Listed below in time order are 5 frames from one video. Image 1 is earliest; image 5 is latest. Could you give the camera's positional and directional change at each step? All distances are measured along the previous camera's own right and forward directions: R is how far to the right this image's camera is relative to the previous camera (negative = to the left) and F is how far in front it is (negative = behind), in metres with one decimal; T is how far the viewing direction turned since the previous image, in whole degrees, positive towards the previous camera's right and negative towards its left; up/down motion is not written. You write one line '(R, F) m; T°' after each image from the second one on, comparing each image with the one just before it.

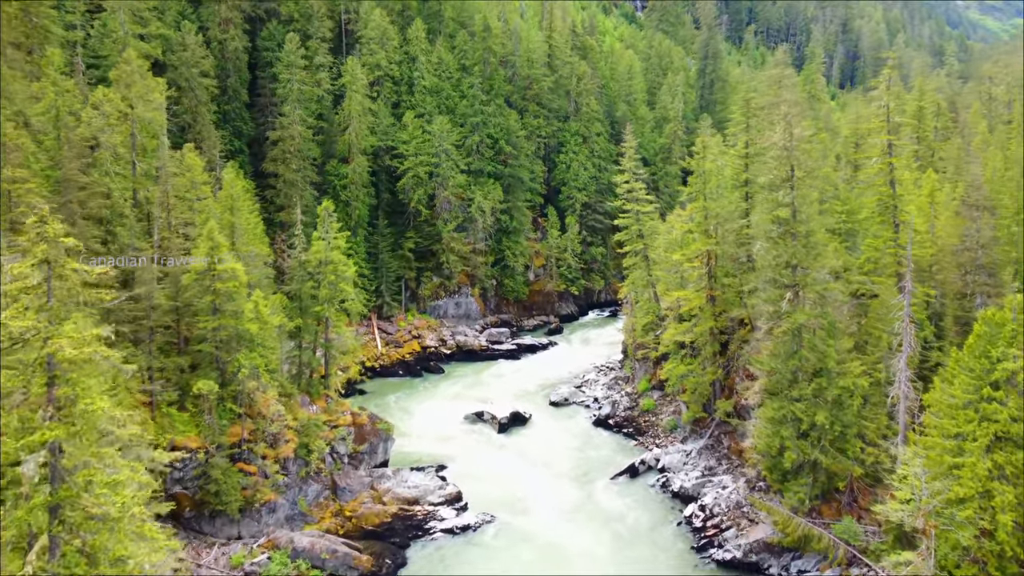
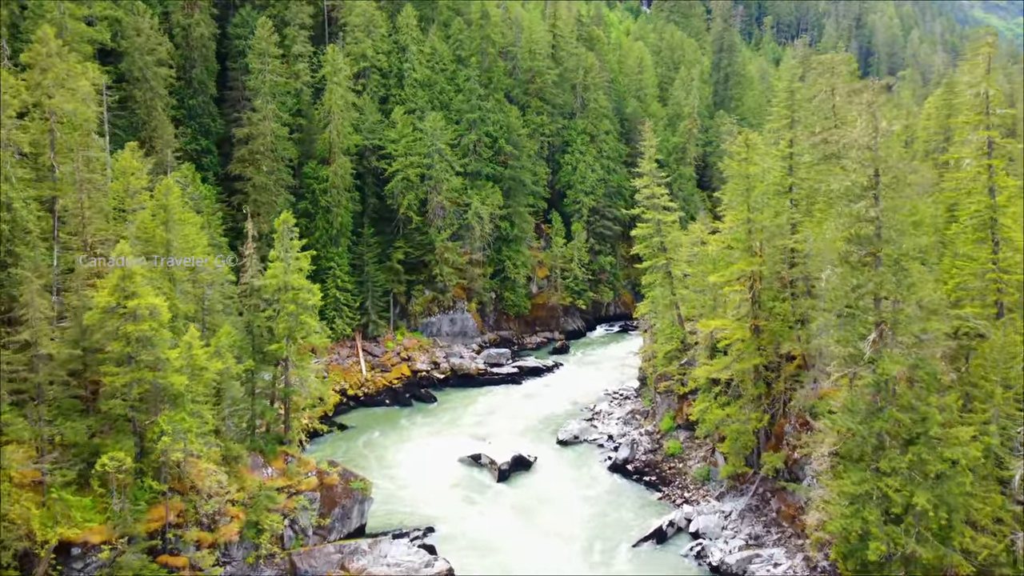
(-0.1, +5.3) m; 0°
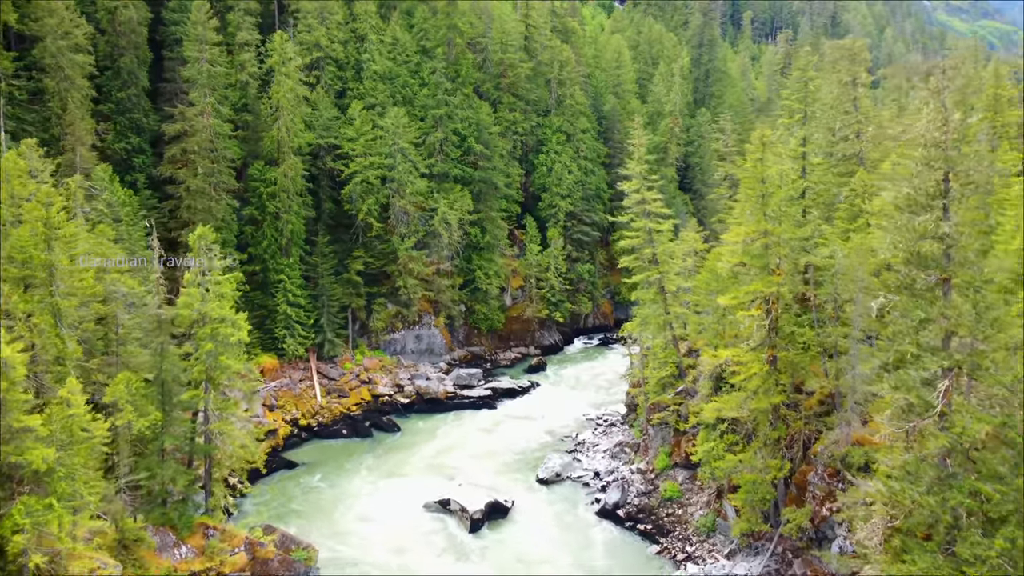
(-0.1, +4.1) m; +2°
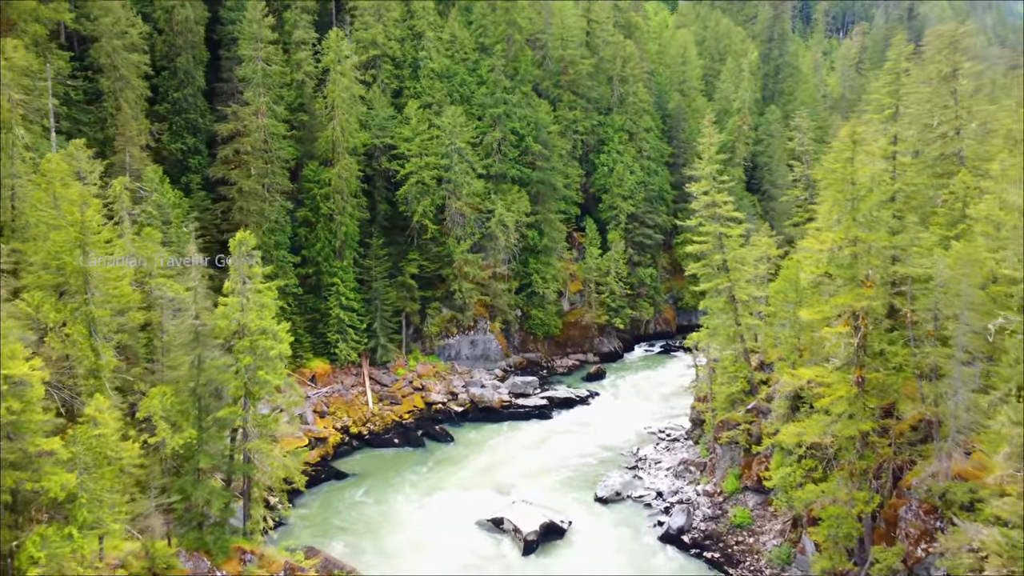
(-0.1, +1.5) m; -4°
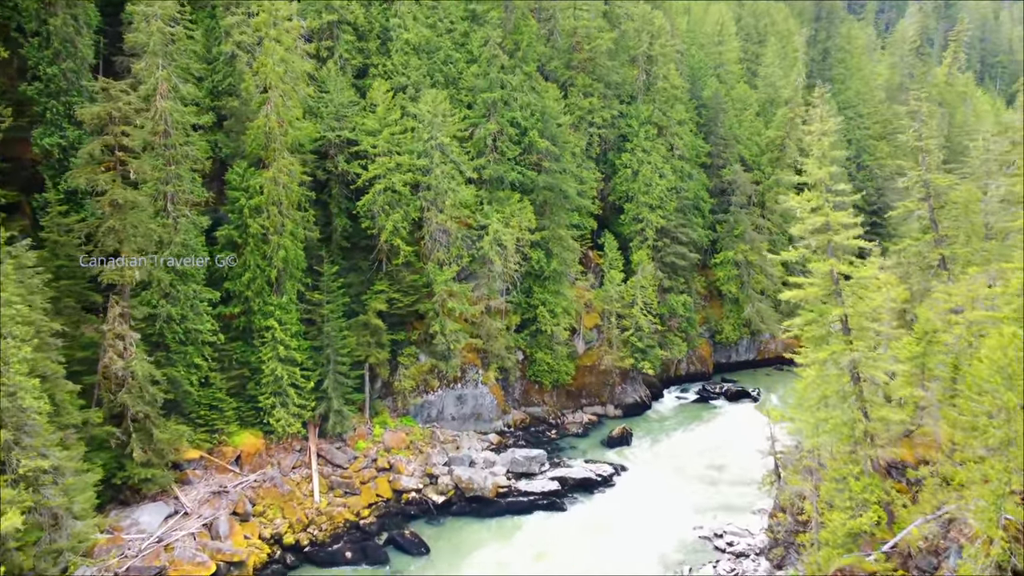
(0.0, +10.0) m; 0°
